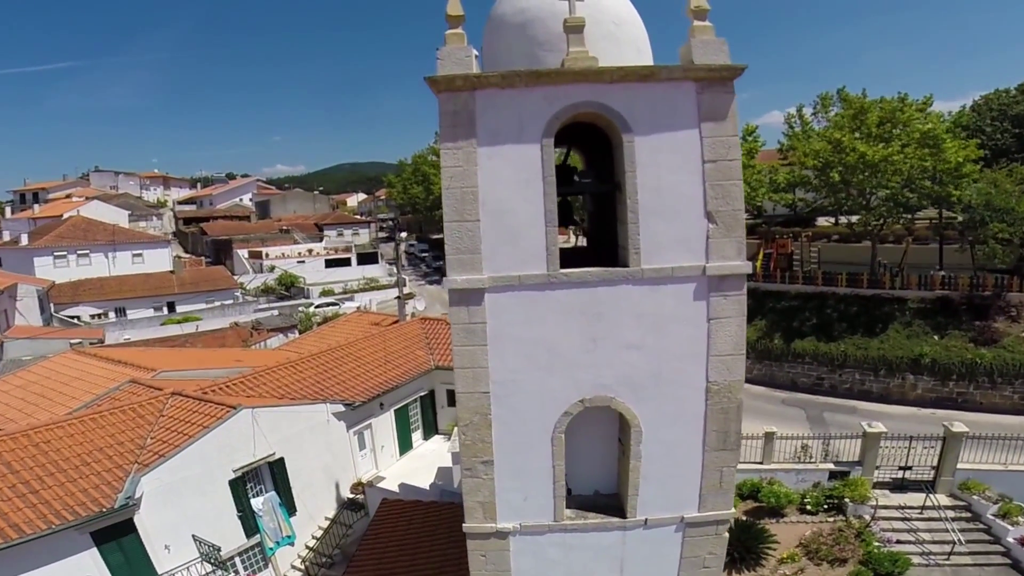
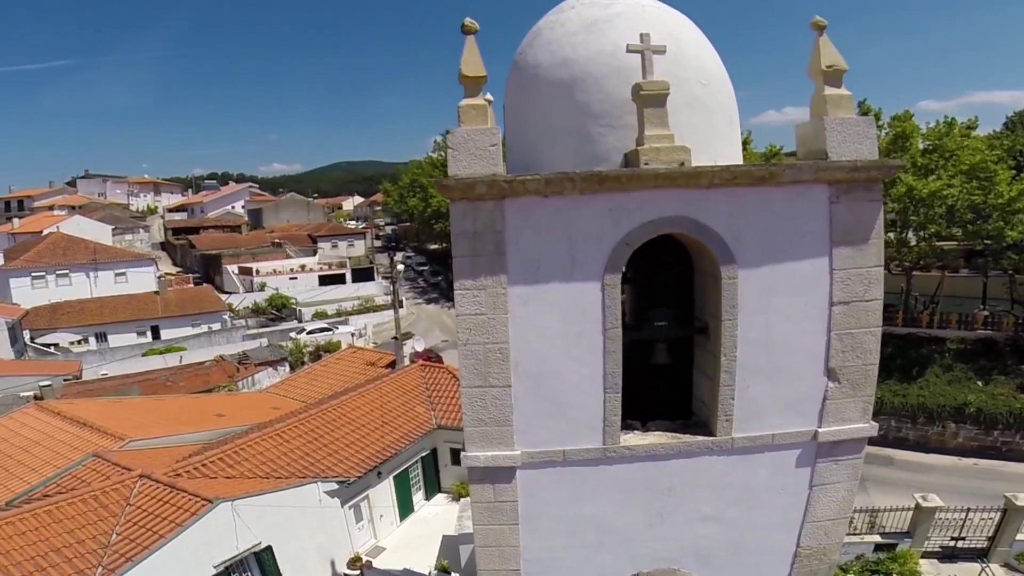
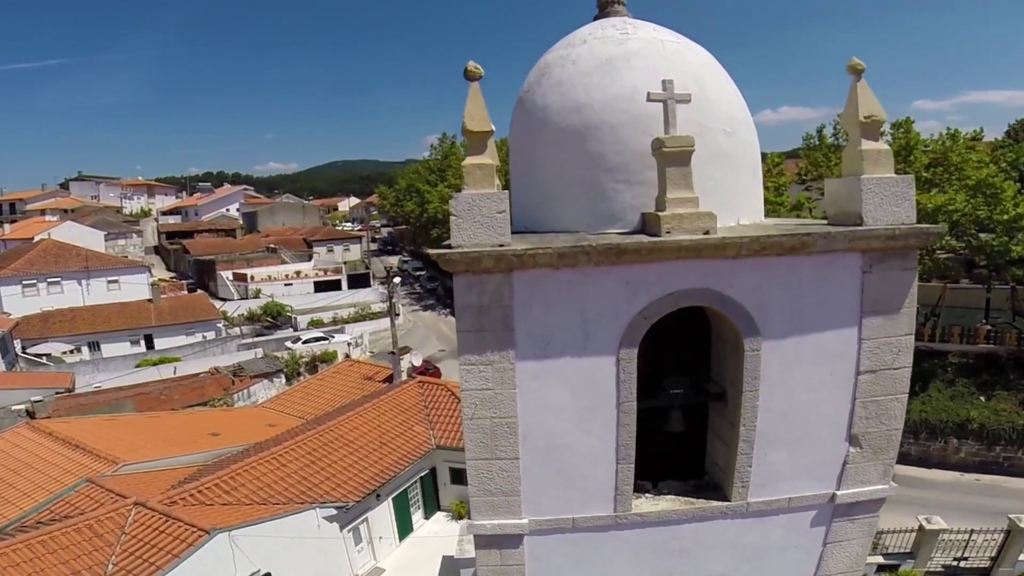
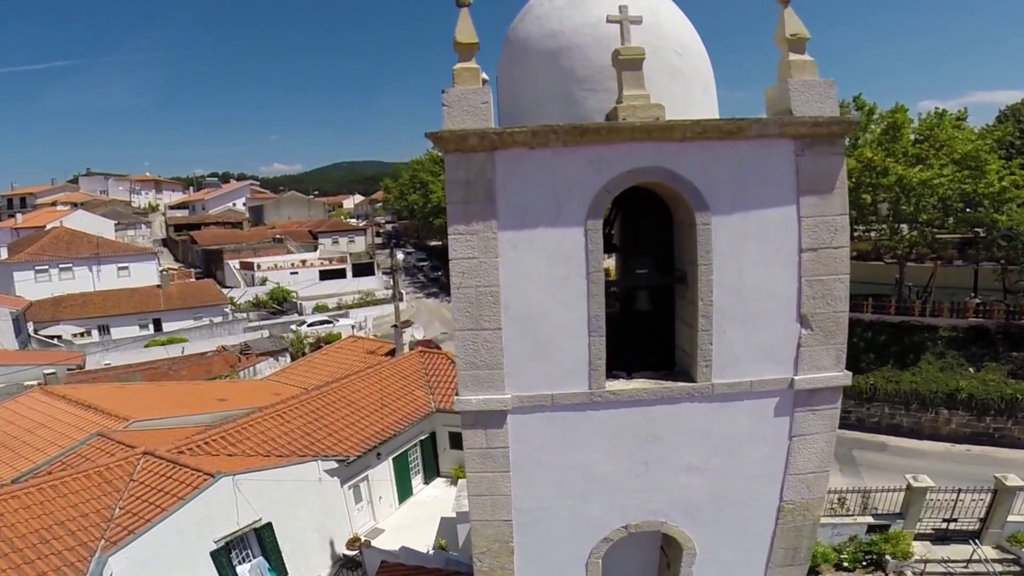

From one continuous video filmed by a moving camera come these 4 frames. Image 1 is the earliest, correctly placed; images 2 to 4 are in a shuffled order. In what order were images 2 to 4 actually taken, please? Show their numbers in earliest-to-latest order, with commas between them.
4, 2, 3
